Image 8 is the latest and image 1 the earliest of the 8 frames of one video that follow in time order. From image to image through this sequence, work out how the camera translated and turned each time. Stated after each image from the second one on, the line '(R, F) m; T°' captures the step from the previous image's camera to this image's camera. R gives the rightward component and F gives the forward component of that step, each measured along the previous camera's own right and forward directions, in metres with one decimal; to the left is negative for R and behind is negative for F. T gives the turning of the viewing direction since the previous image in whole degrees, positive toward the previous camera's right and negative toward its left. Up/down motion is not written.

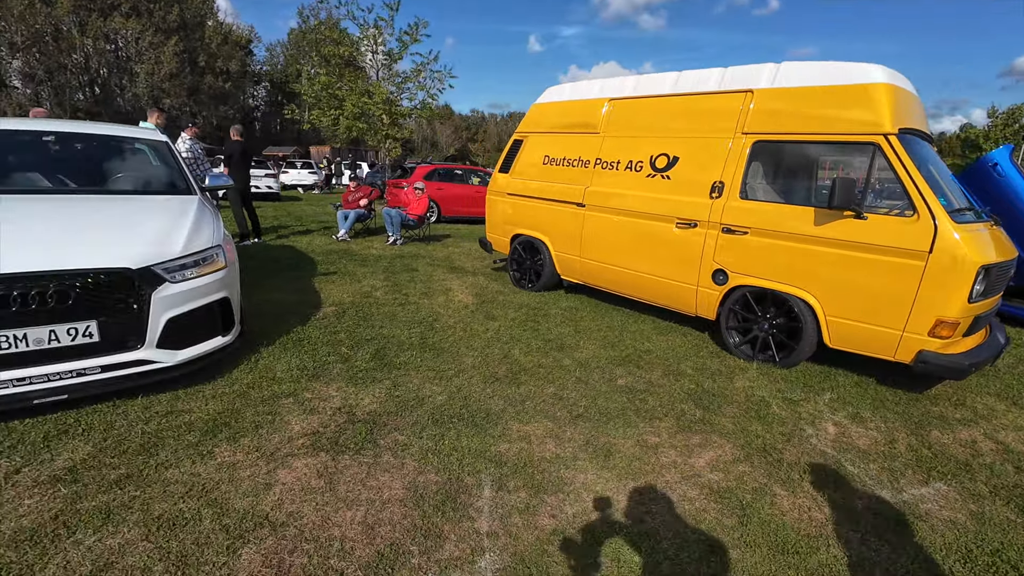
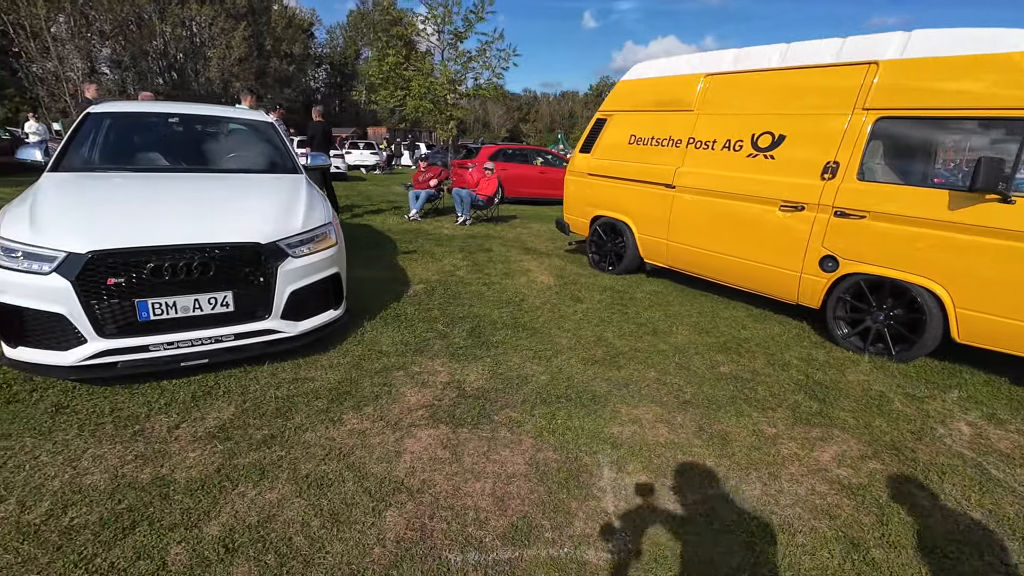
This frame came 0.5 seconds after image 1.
(-0.4, 0.0) m; -6°
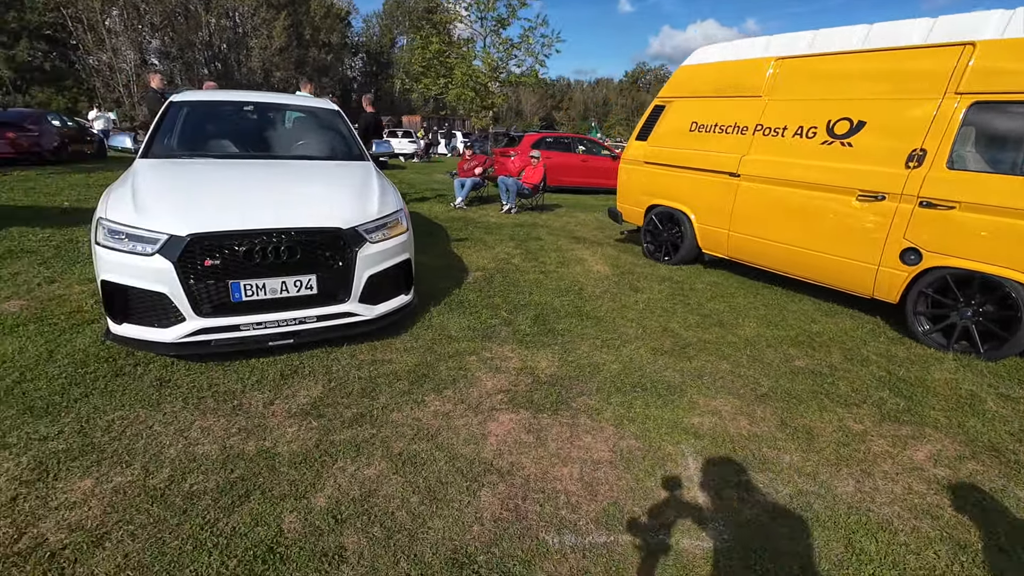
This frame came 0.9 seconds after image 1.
(-0.3, 0.0) m; -3°
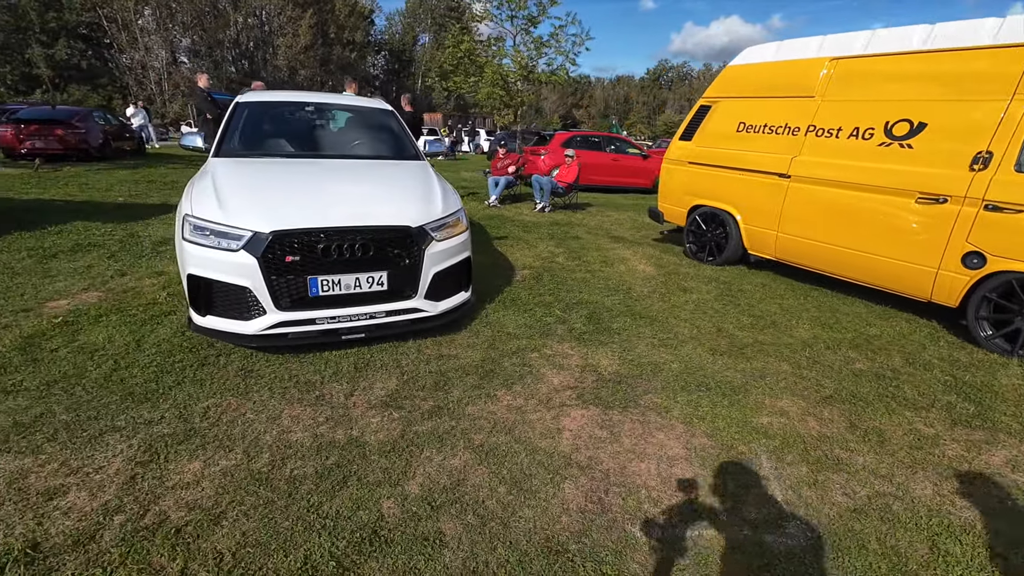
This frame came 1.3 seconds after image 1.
(-0.3, -0.1) m; -2°
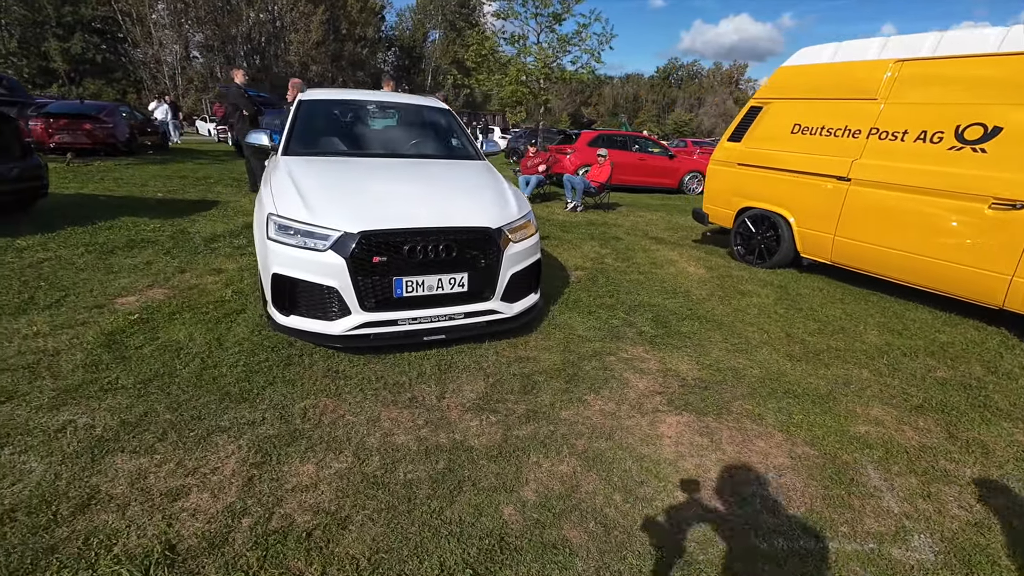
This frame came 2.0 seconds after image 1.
(-0.5, 0.0) m; -1°
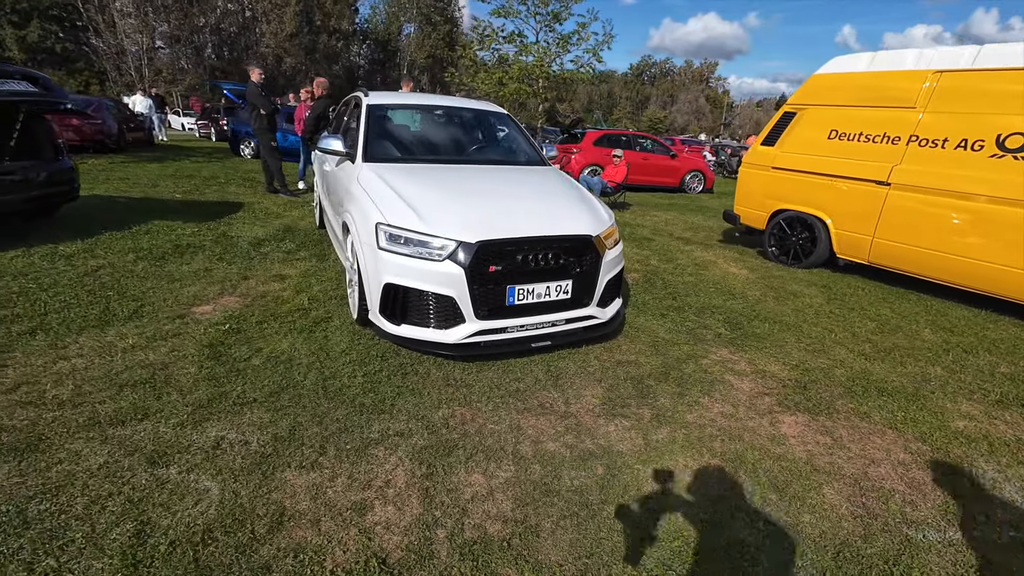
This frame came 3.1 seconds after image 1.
(-0.9, 0.0) m; +3°
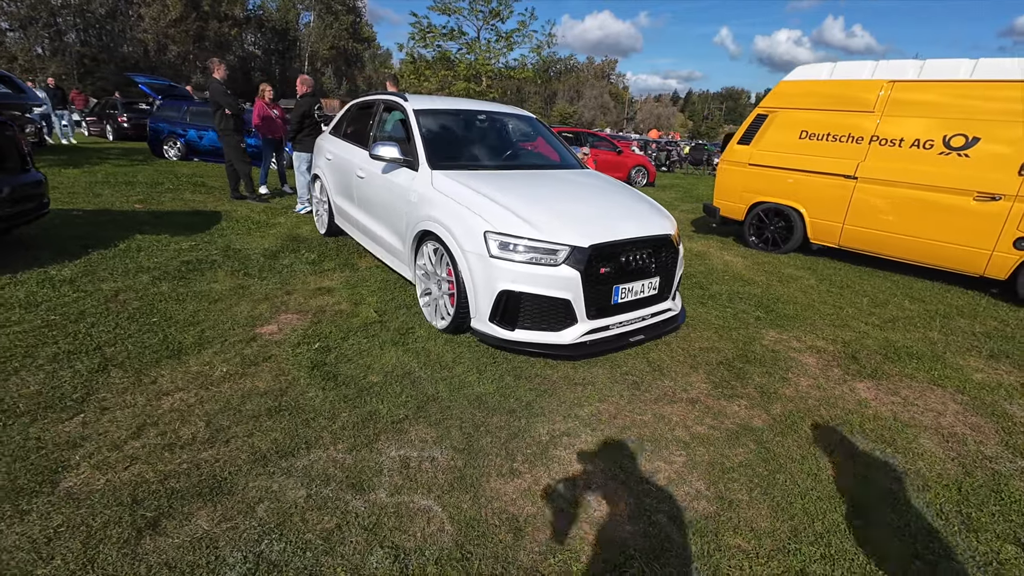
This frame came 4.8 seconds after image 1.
(-1.3, 0.0) m; +10°
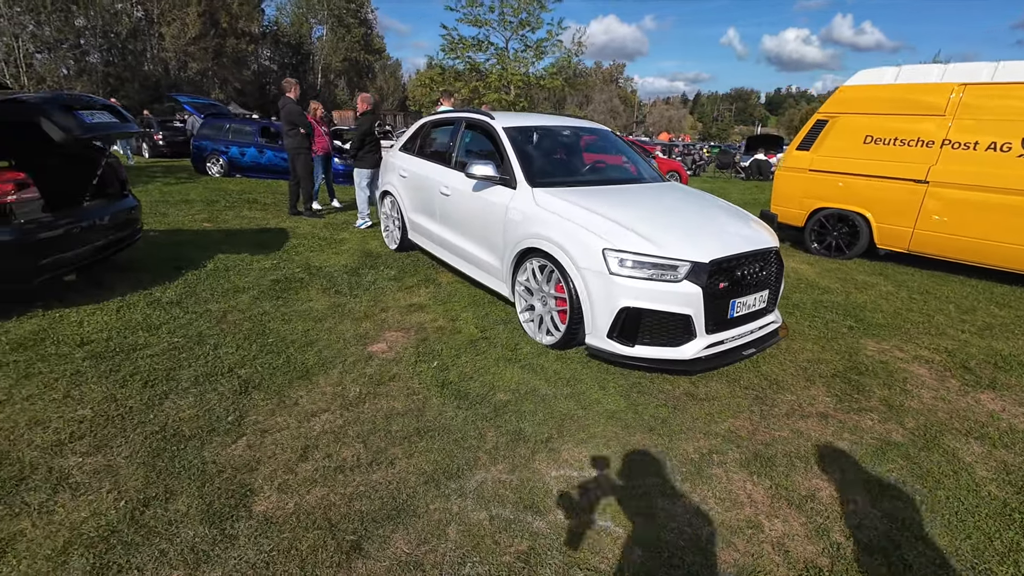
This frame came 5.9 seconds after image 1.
(-0.7, 0.0) m; -1°
